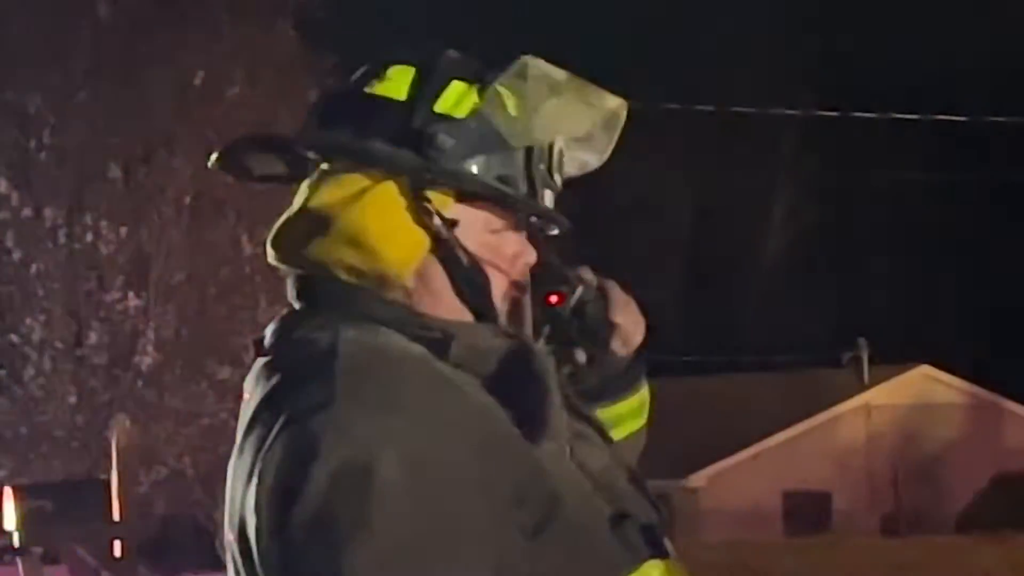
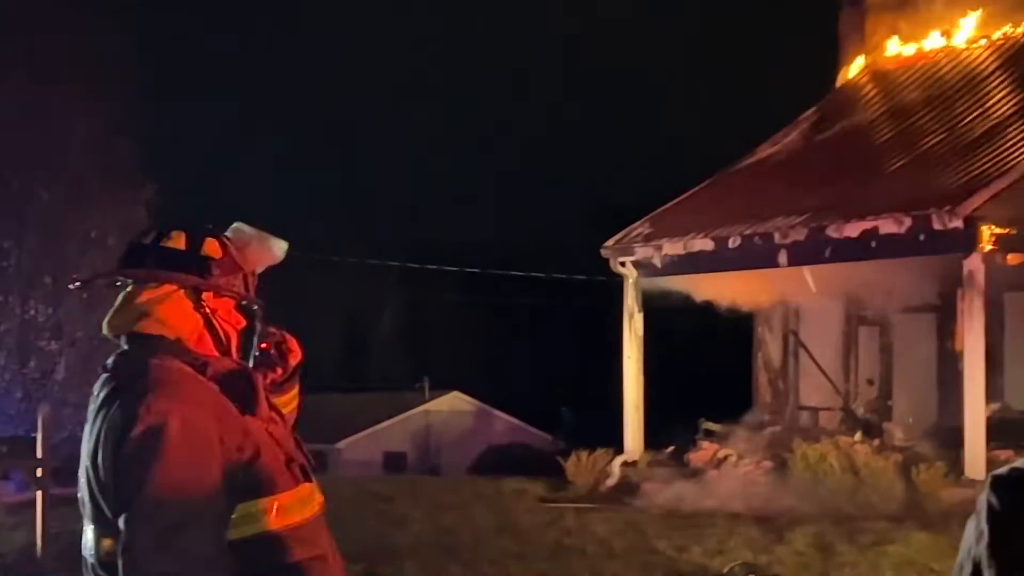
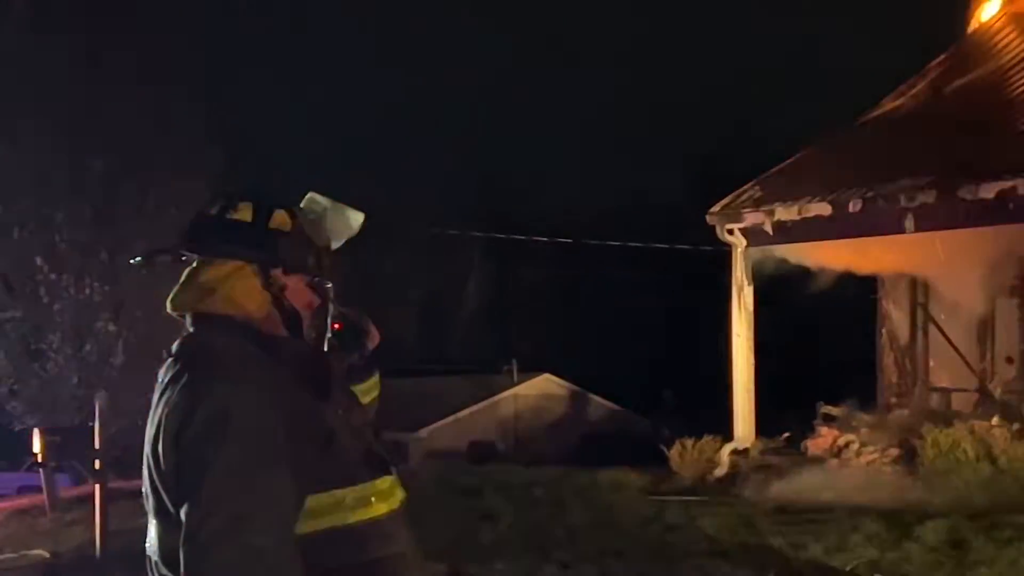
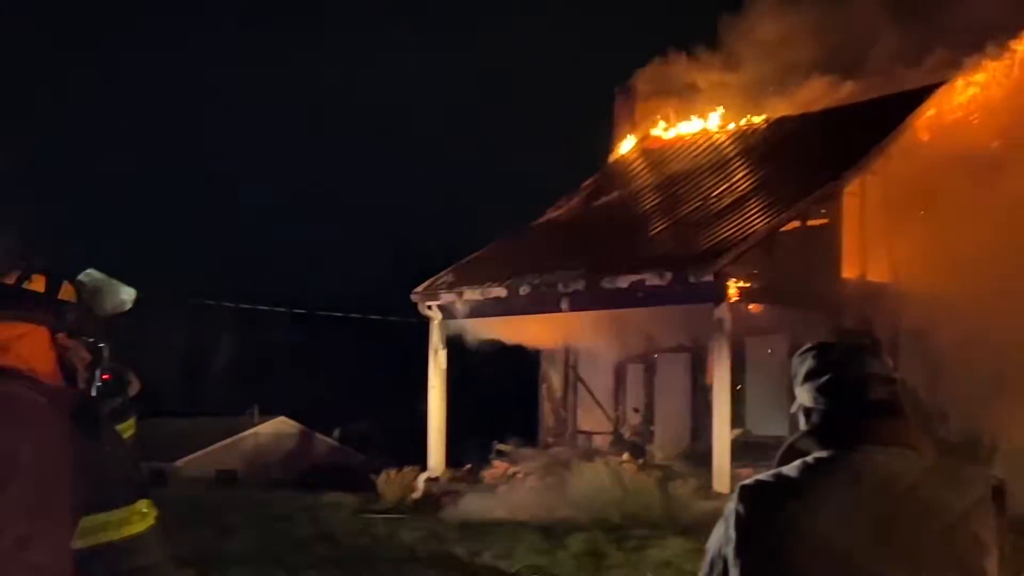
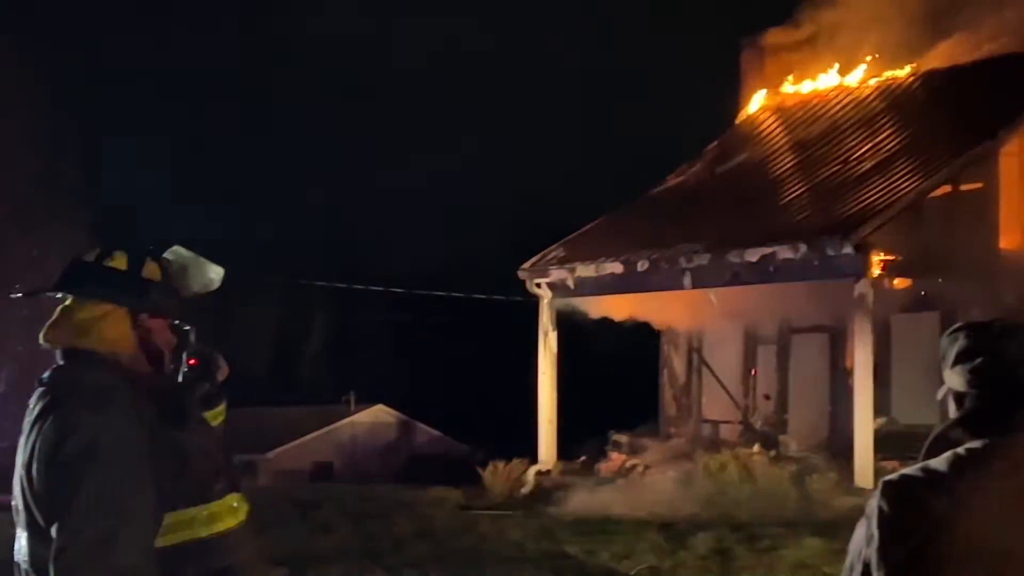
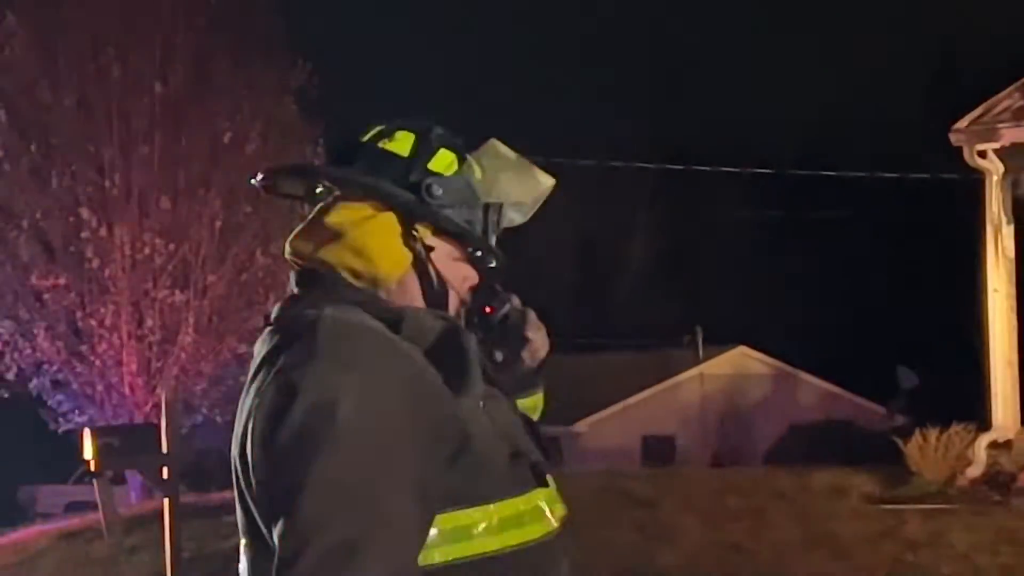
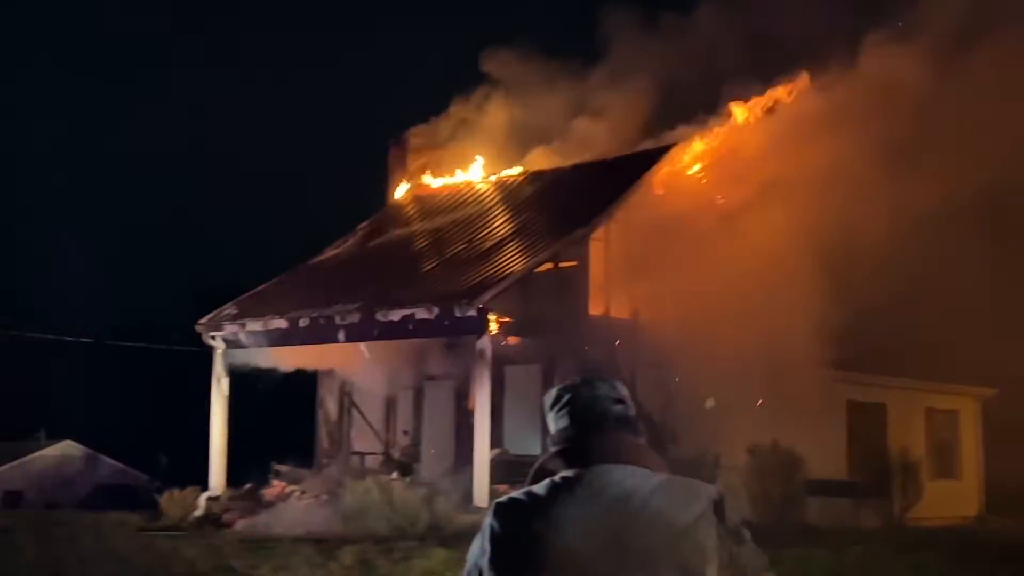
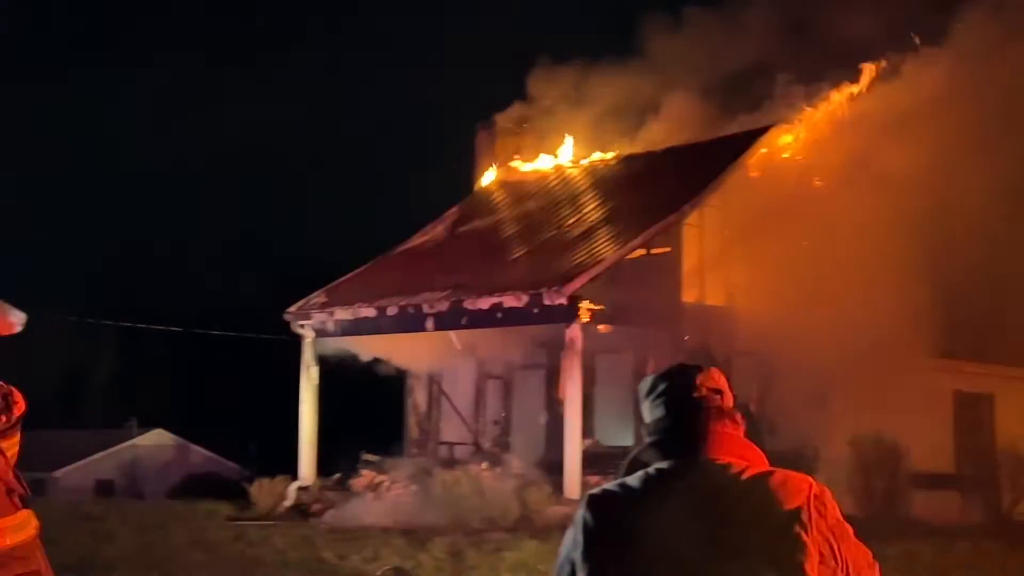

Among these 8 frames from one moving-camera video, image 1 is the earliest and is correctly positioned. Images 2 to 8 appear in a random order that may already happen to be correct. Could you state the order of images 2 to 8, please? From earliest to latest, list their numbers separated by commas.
6, 3, 2, 5, 4, 8, 7
